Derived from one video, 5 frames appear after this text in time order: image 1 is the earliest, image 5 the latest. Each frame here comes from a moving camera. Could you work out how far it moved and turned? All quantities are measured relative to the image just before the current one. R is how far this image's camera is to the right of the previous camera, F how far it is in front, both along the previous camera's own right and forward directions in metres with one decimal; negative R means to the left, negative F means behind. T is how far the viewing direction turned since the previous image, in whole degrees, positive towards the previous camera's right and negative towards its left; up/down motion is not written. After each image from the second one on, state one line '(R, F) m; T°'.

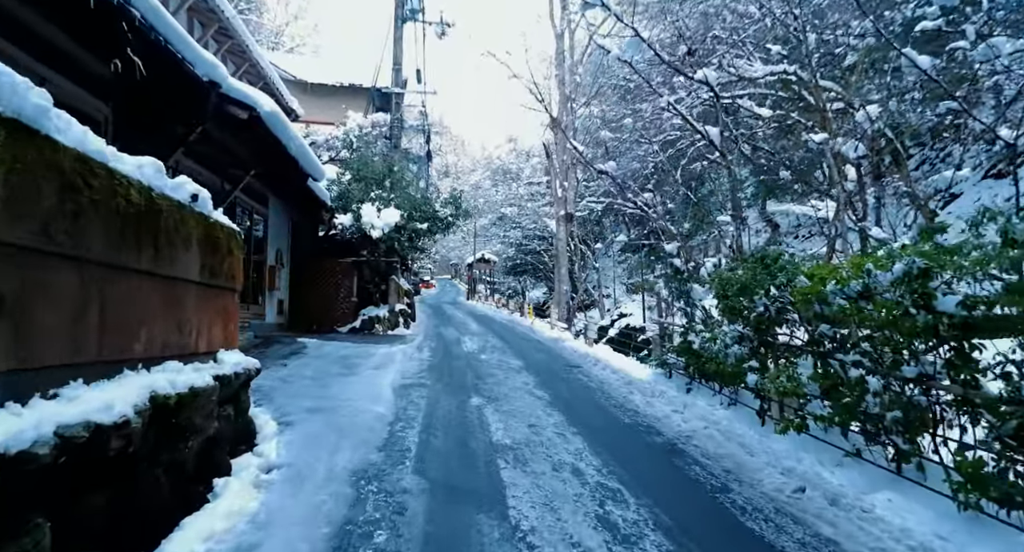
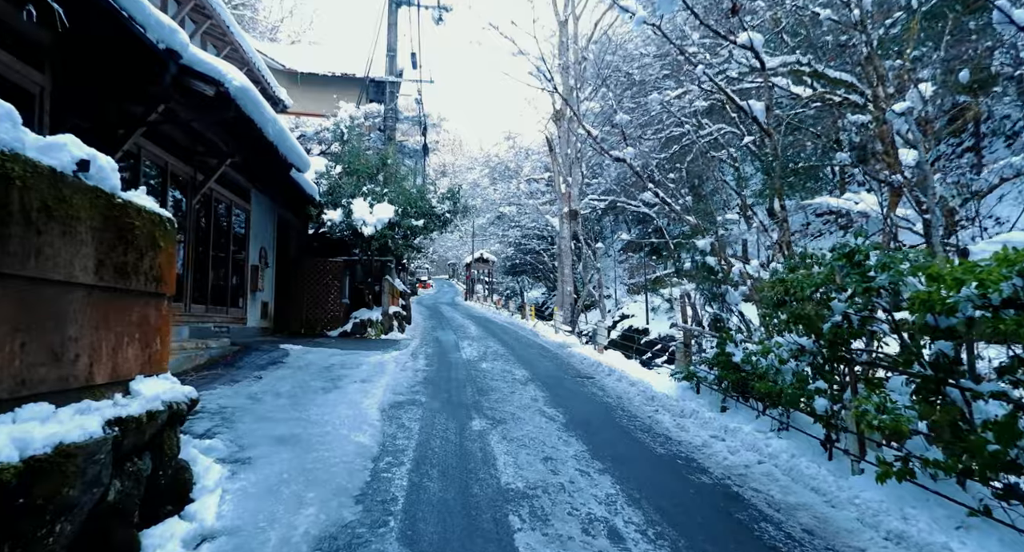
(-0.1, +0.9) m; 0°
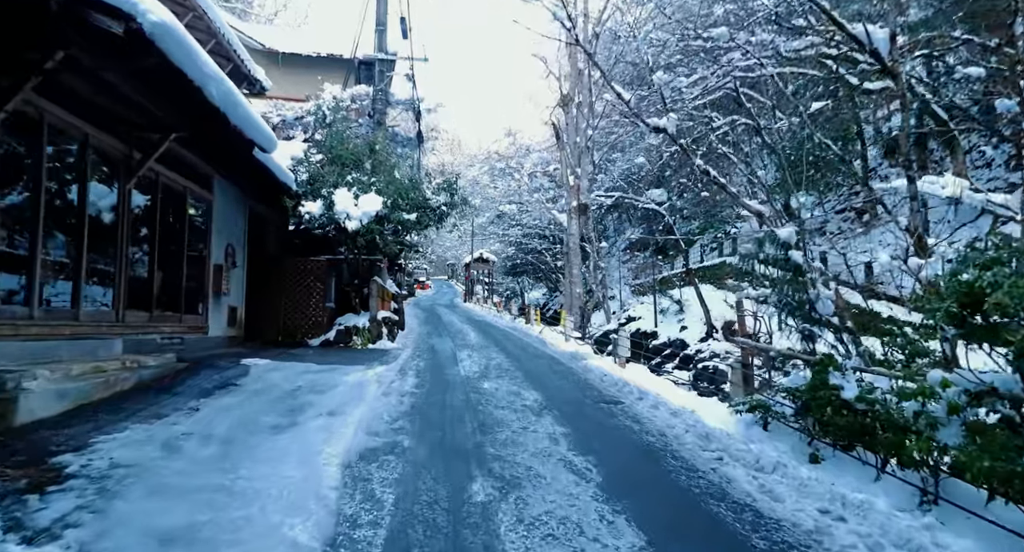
(-0.1, +1.5) m; 0°
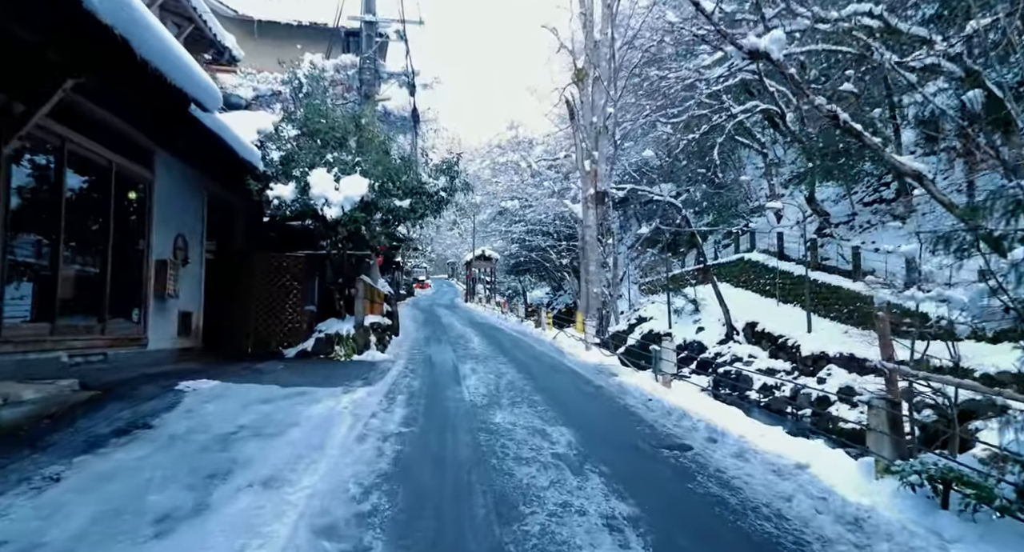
(-0.2, +1.8) m; 0°
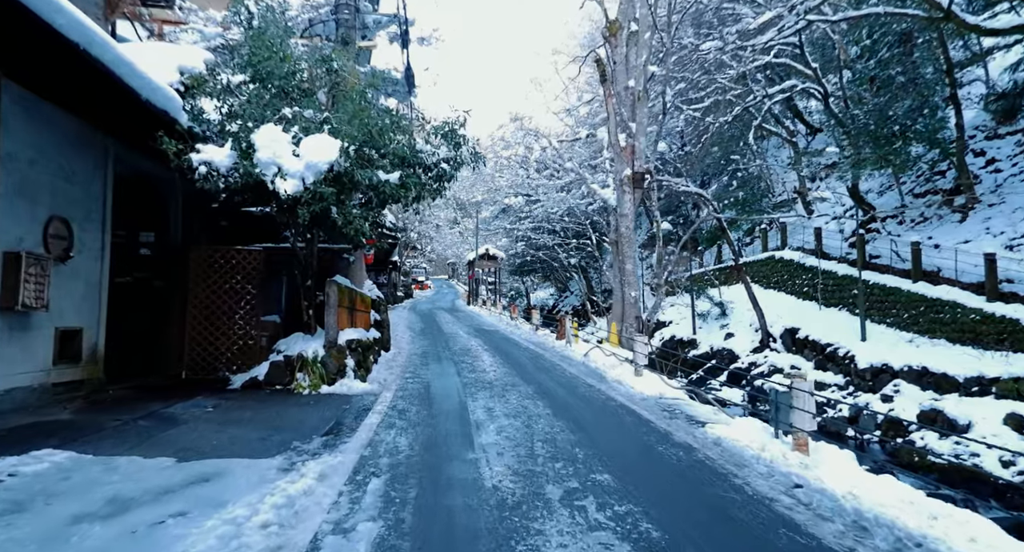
(-0.4, +2.6) m; 0°
